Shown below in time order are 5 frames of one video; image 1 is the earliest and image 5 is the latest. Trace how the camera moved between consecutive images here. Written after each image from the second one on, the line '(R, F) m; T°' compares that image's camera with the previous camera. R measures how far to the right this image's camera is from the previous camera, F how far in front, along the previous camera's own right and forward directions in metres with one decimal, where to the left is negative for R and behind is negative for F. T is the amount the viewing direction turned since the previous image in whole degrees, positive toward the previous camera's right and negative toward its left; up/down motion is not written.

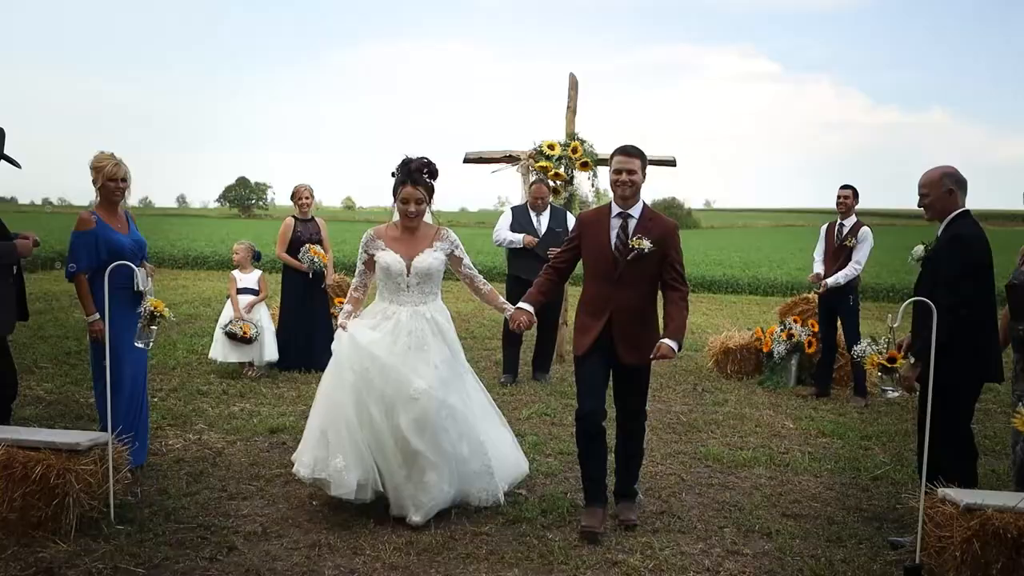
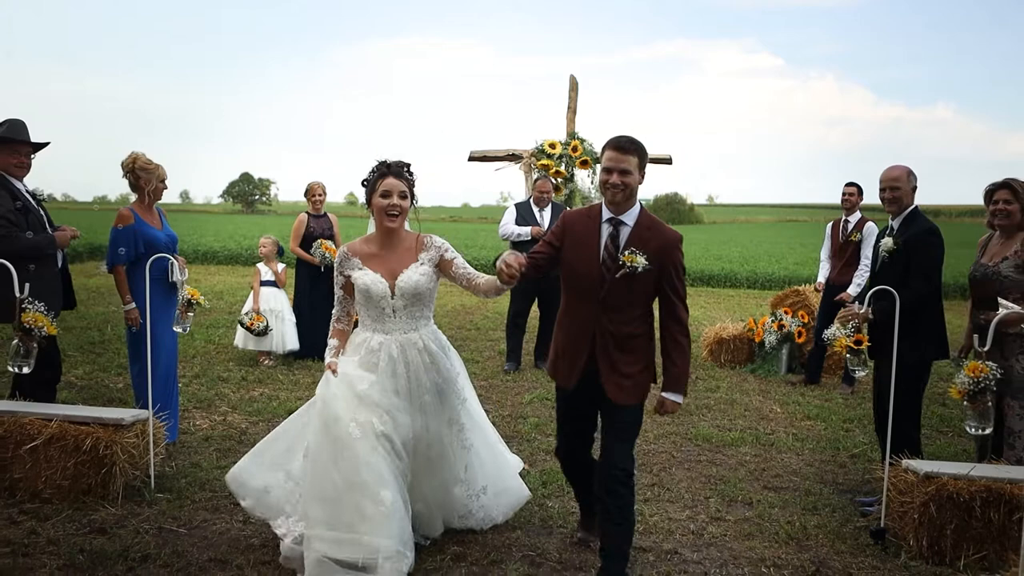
(0.0, -0.4) m; 0°
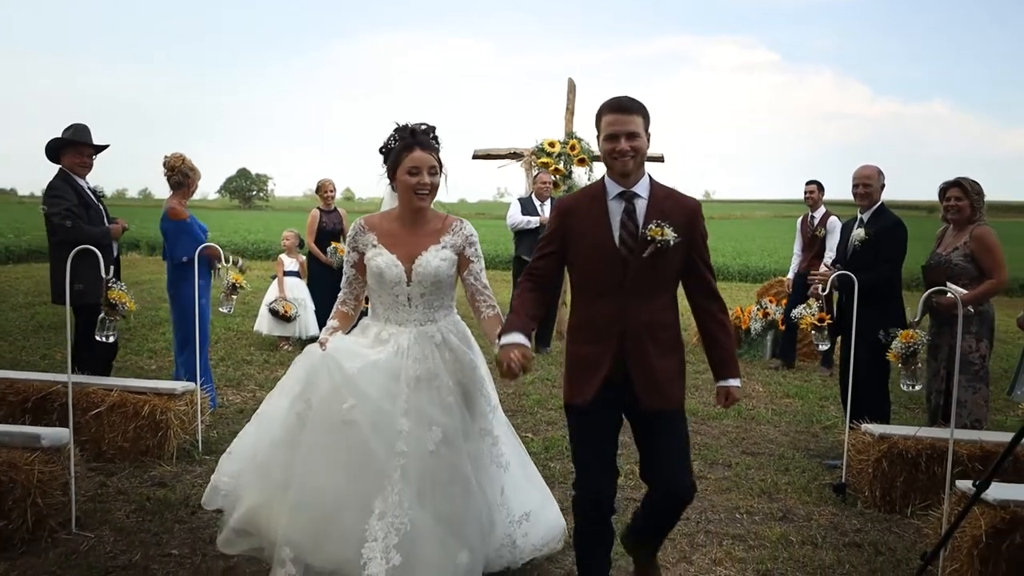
(-0.1, -0.6) m; 0°
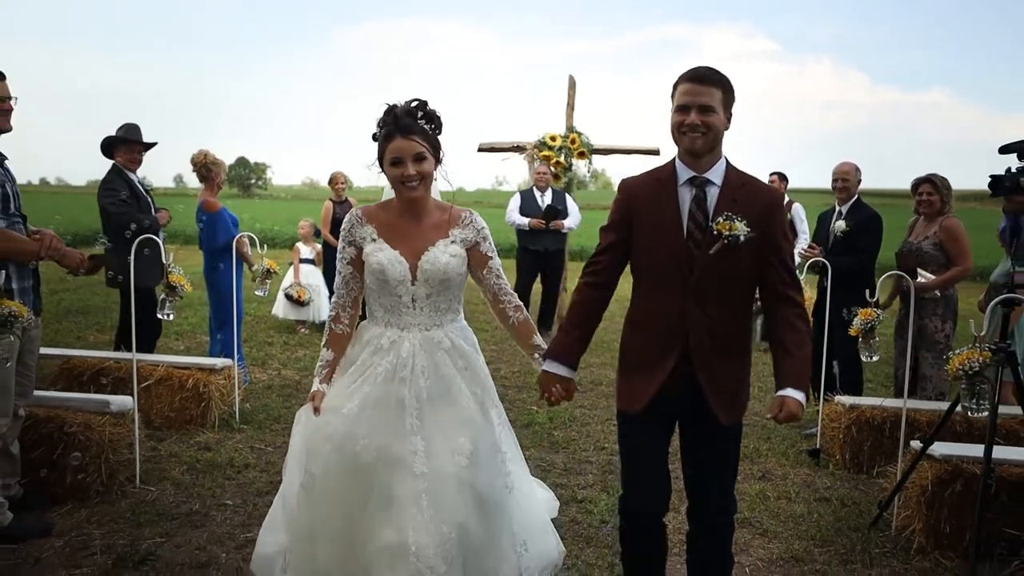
(-0.1, -0.5) m; 0°
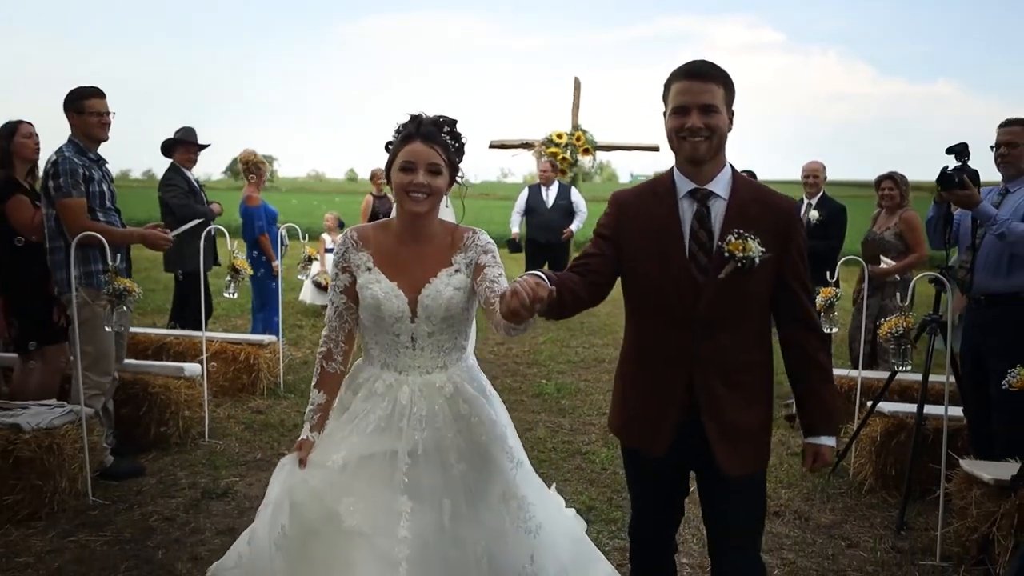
(-0.1, -0.7) m; 0°
